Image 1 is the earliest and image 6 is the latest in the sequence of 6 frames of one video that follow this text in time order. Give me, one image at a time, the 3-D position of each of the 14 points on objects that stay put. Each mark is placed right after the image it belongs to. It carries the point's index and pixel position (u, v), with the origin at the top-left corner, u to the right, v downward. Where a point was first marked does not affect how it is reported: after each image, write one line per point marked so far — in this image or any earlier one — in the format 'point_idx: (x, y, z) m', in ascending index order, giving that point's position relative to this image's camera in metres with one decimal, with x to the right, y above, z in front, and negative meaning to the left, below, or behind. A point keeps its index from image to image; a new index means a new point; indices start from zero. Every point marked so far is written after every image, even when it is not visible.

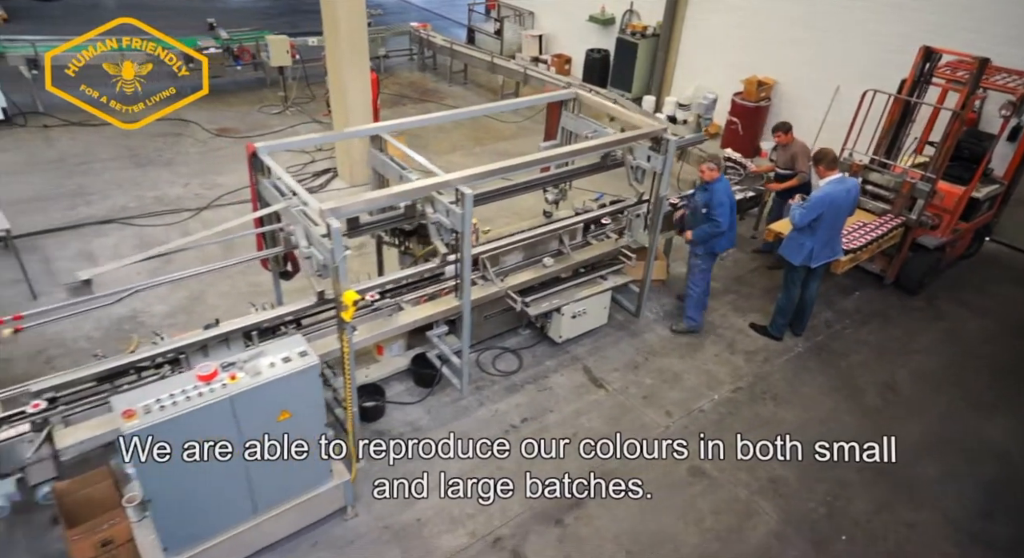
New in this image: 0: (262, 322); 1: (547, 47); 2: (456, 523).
0: (-1.0, -0.2, +2.6) m
1: (+0.5, +3.5, +9.6) m
2: (-0.2, -1.0, +2.6) m
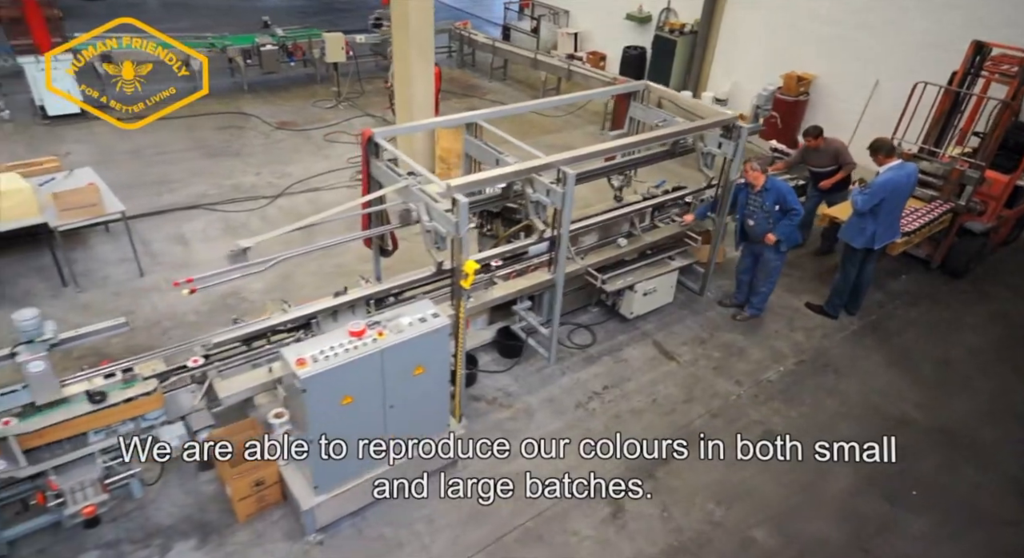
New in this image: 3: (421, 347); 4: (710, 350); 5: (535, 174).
0: (-0.6, -0.1, +2.9) m
1: (+1.1, +3.6, +9.8) m
2: (+0.2, -0.9, +2.9) m
3: (-0.4, -0.3, +2.4) m
4: (+1.2, -0.4, +3.8) m
5: (+0.1, +0.5, +3.0) m
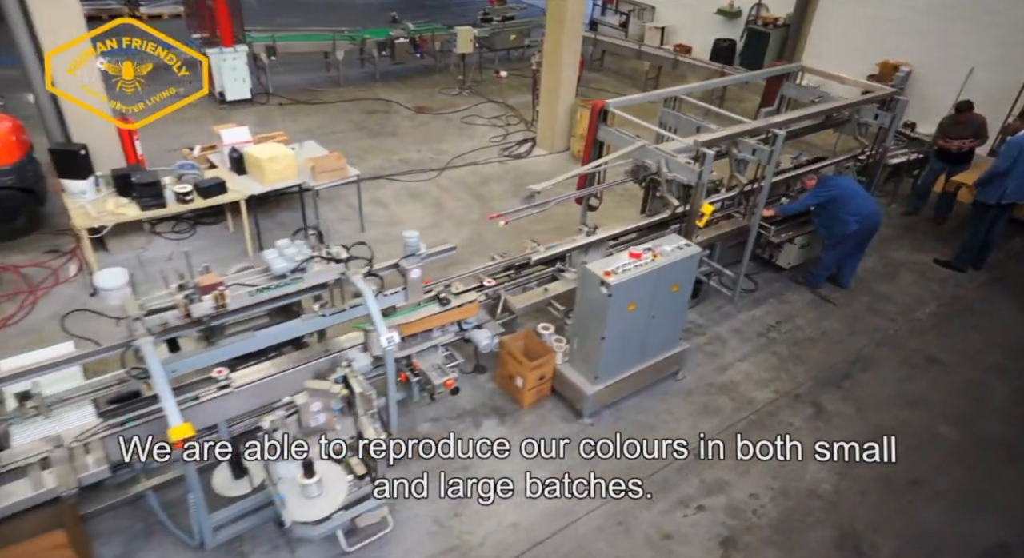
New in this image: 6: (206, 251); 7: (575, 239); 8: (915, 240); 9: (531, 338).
0: (+0.6, +0.3, +3.5) m
1: (+2.6, +4.0, +10.4) m
2: (+1.4, -0.6, +3.5) m
3: (+0.8, +0.1, +3.1) m
4: (+2.4, -0.1, +4.4) m
5: (+1.3, +0.8, +3.6) m
6: (-2.1, +0.2, +4.3) m
7: (+0.3, +0.2, +3.4) m
8: (+3.3, +0.3, +5.1) m
9: (+0.1, -0.3, +3.2) m
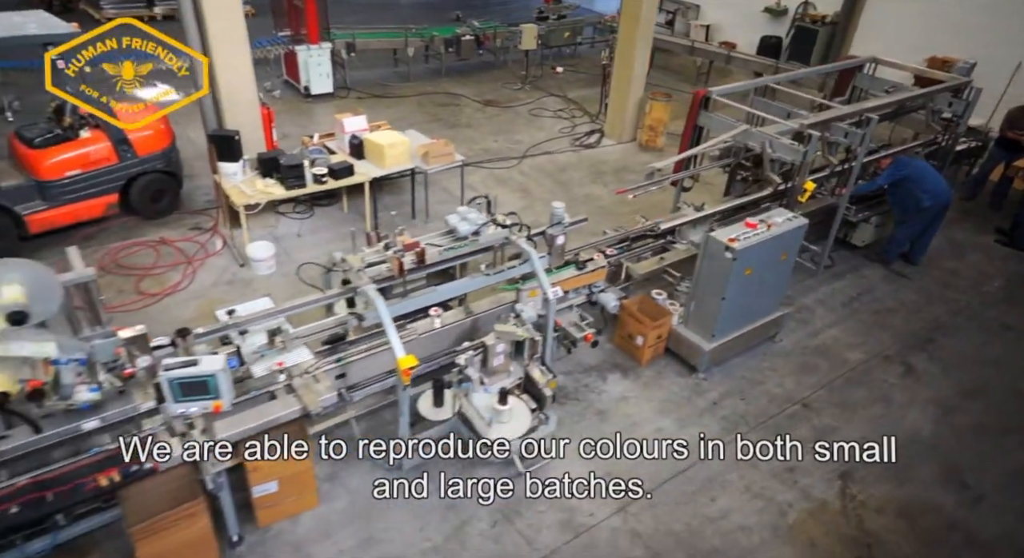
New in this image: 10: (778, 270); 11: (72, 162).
0: (+1.3, +0.4, +3.9) m
1: (+3.4, +4.2, +10.7) m
2: (+2.1, -0.4, +3.9) m
3: (+1.5, +0.2, +3.4) m
4: (+3.1, +0.1, +4.7) m
5: (+2.0, +1.0, +3.9) m
6: (-1.4, +0.4, +4.7) m
7: (+1.0, +0.4, +3.8) m
8: (+4.0, +0.5, +5.4) m
9: (+0.8, -0.1, +3.6) m
10: (+1.5, 0.0, +3.5) m
11: (-2.8, +0.7, +4.0) m
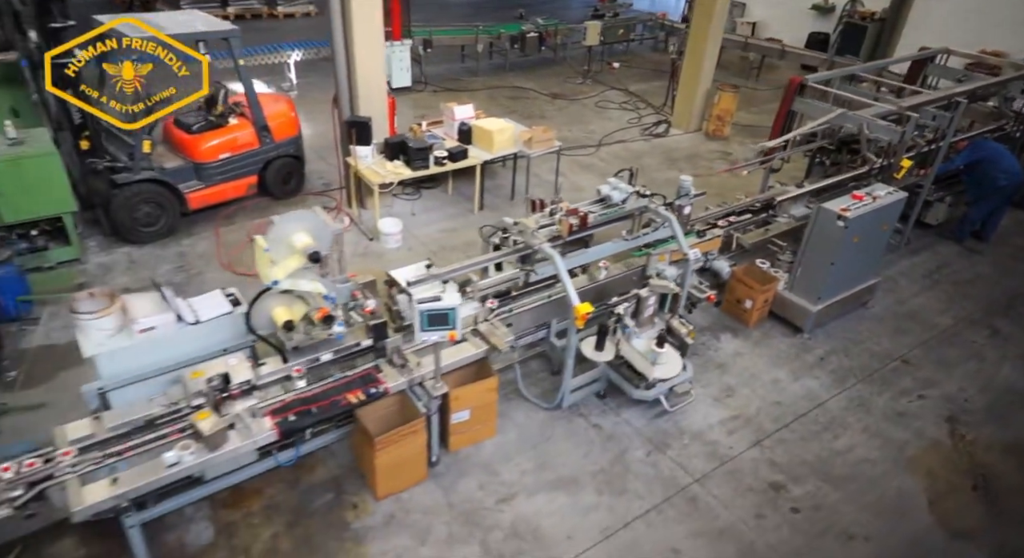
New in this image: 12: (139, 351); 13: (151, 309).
0: (+2.0, +0.6, +4.2) m
1: (+4.3, +4.3, +11.0) m
2: (+2.8, -0.2, +4.2) m
3: (+2.2, +0.4, +3.7) m
4: (+3.9, +0.2, +5.0) m
5: (+2.8, +1.2, +4.3) m
6: (-0.6, +0.6, +5.1) m
7: (+1.8, +0.6, +4.2) m
8: (+4.8, +0.7, +5.7) m
9: (+1.5, +0.1, +4.0) m
10: (+2.2, +0.2, +3.8) m
11: (-2.0, +0.9, +4.4) m
12: (-1.4, -0.3, +2.4) m
13: (-1.4, -0.1, +2.5) m
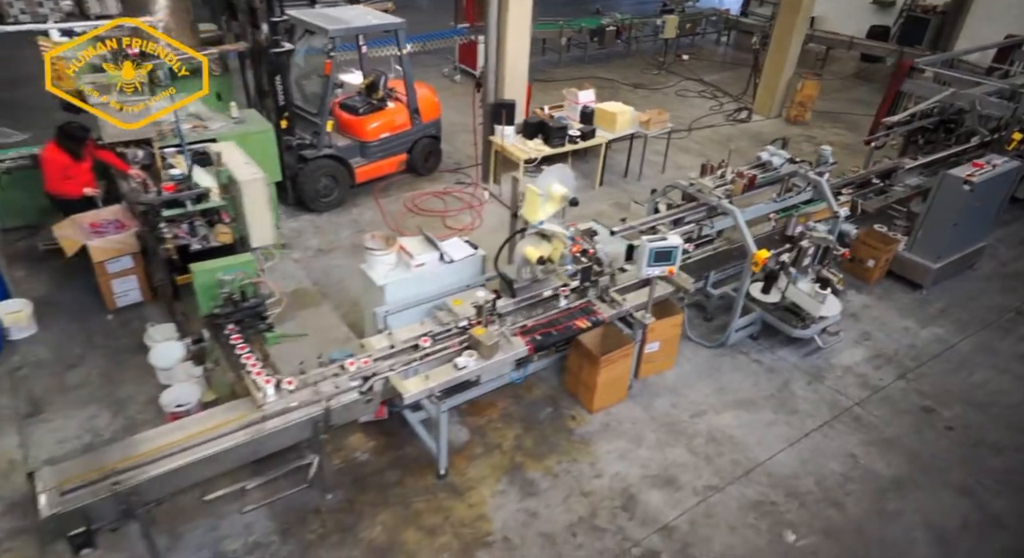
0: (+3.0, +0.9, +4.6) m
1: (+5.6, +4.6, +11.3) m
2: (+3.8, 0.0, +4.6) m
3: (+3.2, +0.7, +4.2) m
4: (+4.9, +0.5, +5.4) m
5: (+3.8, +1.4, +4.6) m
6: (+0.4, +0.8, +5.6) m
7: (+2.8, +0.8, +4.6) m
8: (+5.8, +0.9, +6.0) m
9: (+2.5, +0.3, +4.4) m
10: (+3.2, +0.5, +4.2) m
11: (-1.0, +1.2, +4.9) m
12: (-0.5, 0.0, +2.9) m
13: (-0.4, +0.1, +3.0) m
